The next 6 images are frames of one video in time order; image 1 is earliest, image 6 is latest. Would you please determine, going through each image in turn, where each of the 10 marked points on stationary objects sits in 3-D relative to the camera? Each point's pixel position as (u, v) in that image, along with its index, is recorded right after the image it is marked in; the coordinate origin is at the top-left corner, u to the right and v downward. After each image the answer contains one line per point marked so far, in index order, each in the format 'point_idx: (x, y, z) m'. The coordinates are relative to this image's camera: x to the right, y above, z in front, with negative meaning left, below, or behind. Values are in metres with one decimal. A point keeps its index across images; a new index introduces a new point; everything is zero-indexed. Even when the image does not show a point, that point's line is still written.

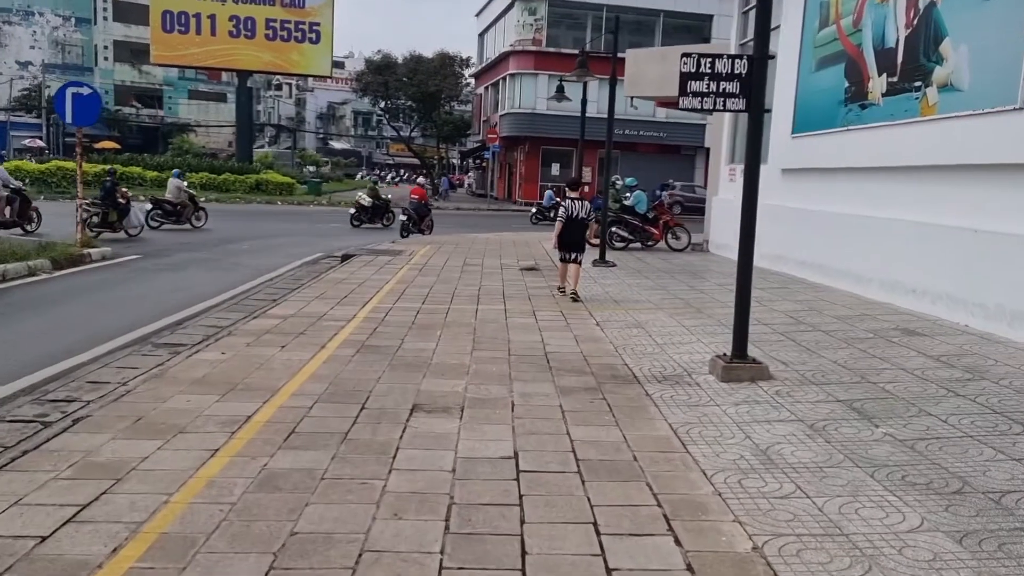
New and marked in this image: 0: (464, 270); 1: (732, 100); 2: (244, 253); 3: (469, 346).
0: (-0.8, +0.3, +14.0) m
1: (+1.6, +1.4, +6.5) m
2: (-5.4, +0.7, +17.6) m
3: (-0.4, -0.5, +7.8) m
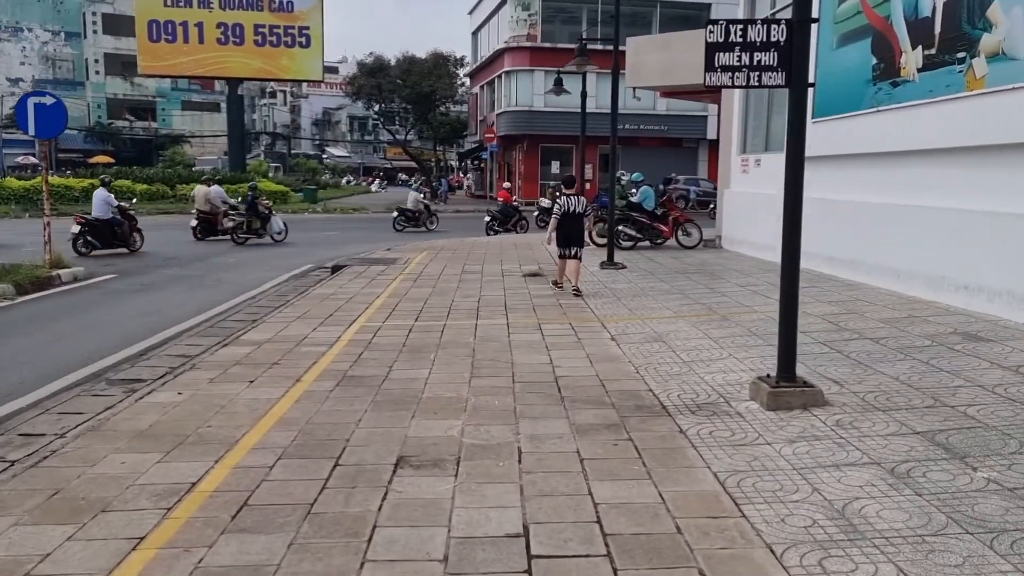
0: (-0.8, +0.1, +13.0) m
1: (+1.6, +1.3, +5.4) m
2: (-5.4, +0.4, +16.6) m
3: (-0.4, -0.7, +6.8) m
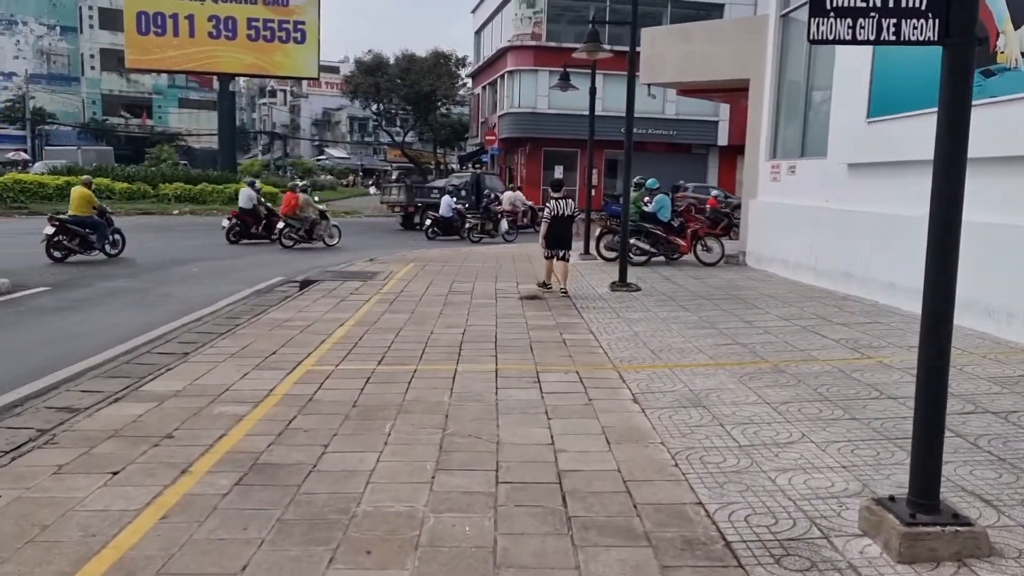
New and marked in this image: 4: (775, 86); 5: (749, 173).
0: (-0.8, -0.2, +10.9) m
1: (+1.5, +1.0, +3.4) m
2: (-5.4, +0.2, +14.6) m
3: (-0.4, -0.9, +4.7) m
4: (+4.5, +3.4, +14.9) m
5: (+4.4, +2.1, +16.0) m
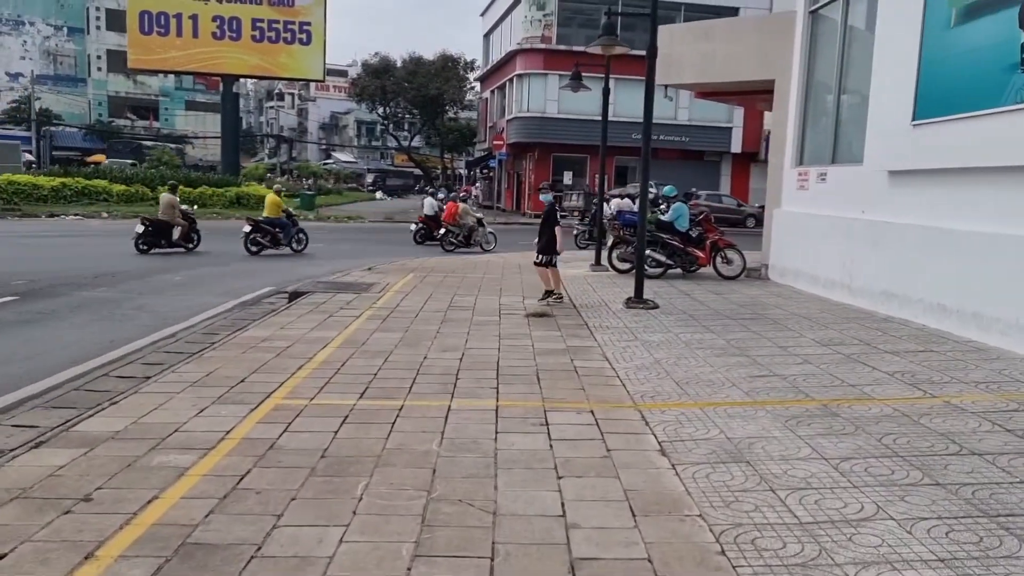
0: (-0.8, -0.3, +9.9) m
1: (+1.5, +0.9, +2.3) m
2: (-5.3, 0.0, +13.6) m
3: (-0.4, -1.1, +3.7) m
4: (+4.6, +3.2, +13.9) m
5: (+4.5, +1.9, +15.0) m
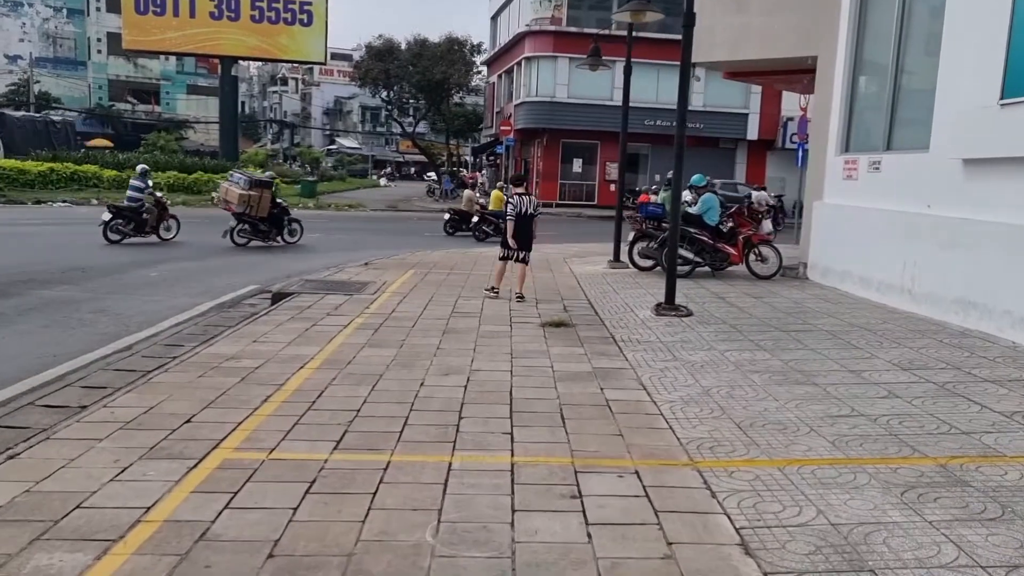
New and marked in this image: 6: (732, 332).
0: (-0.6, -0.4, +8.5) m
1: (+1.6, +0.7, +0.9) m
2: (-5.2, 0.0, +12.2) m
3: (-0.4, -1.2, +2.3) m
4: (+4.8, +3.1, +12.4) m
5: (+4.7, +1.8, +13.5) m
6: (+2.2, -0.4, +8.5) m
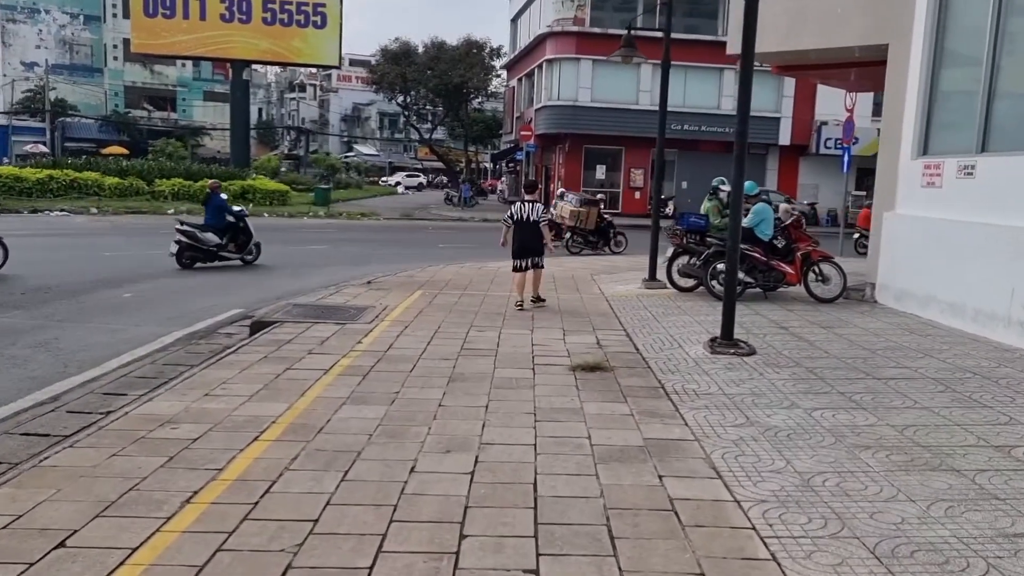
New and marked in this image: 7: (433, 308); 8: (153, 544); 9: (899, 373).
0: (-0.5, -0.7, +6.8) m
1: (+1.6, +0.5, -0.9) m
2: (-4.9, -0.3, +10.6) m
3: (-0.3, -1.5, +0.6) m
4: (+5.1, +2.8, +10.6) m
5: (+5.0, +1.5, +11.7) m
6: (+2.3, -0.7, +6.7) m
7: (-0.9, -0.2, +10.4) m
8: (-1.5, -1.1, +3.7) m
9: (+3.1, -0.7, +7.0) m
